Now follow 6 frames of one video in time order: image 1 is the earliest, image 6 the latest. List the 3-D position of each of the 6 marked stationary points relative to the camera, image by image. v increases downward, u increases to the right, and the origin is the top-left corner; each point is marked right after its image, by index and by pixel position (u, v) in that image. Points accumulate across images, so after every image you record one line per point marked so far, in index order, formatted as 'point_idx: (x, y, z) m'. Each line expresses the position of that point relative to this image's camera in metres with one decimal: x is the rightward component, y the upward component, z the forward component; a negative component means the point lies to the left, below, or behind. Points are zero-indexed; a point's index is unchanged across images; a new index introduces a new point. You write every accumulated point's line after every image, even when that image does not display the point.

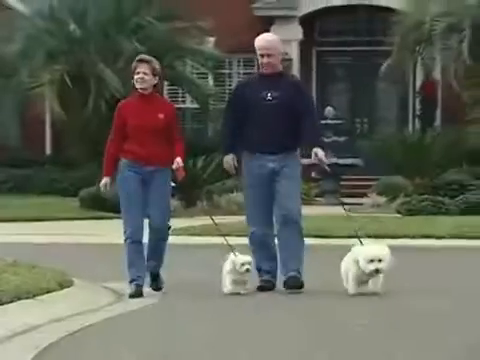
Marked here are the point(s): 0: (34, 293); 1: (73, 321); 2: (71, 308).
0: (-1.6, -0.9, +9.2) m
1: (-1.2, -1.0, +8.5) m
2: (-1.3, -1.0, +8.9) m
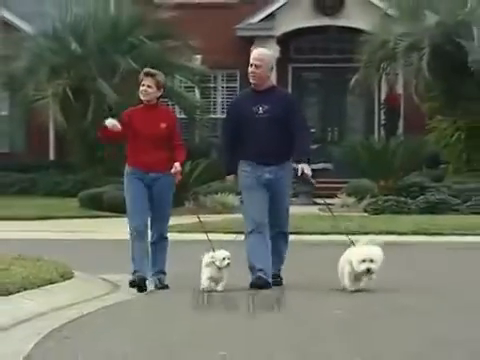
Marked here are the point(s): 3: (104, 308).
0: (-1.7, -0.9, +10.1) m
1: (-1.4, -1.1, +9.4) m
2: (-1.4, -1.0, +9.8) m
3: (-1.1, -1.1, +9.6) m
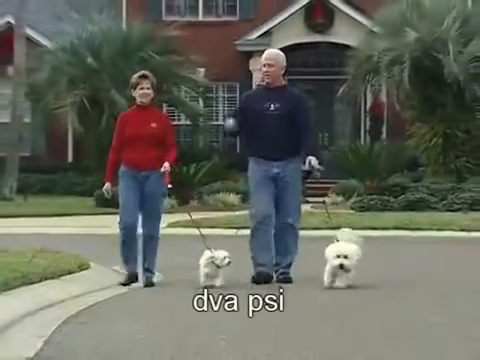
0: (-1.7, -0.9, +11.1) m
1: (-1.4, -1.1, +10.4) m
2: (-1.5, -1.0, +10.8) m
3: (-1.1, -1.1, +10.5) m
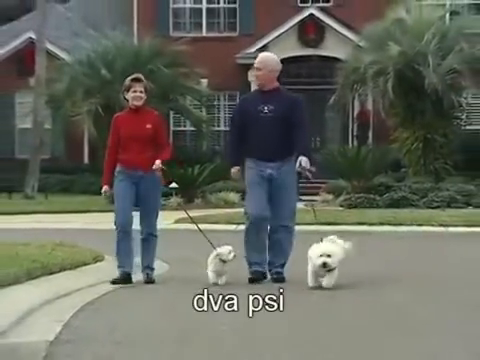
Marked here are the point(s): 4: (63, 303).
0: (-1.7, -0.9, +12.1) m
1: (-1.4, -1.1, +11.4) m
2: (-1.5, -1.0, +11.8) m
3: (-1.1, -1.1, +11.6) m
4: (-1.6, -1.1, +10.7) m
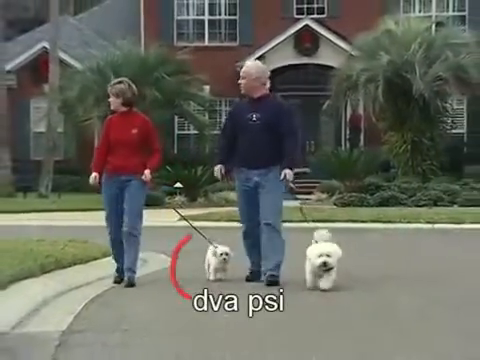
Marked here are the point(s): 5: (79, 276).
0: (-1.7, -0.9, +12.9) m
1: (-1.4, -1.1, +12.2) m
2: (-1.5, -1.0, +12.6) m
3: (-1.1, -1.1, +12.3) m
4: (-1.6, -1.1, +11.5) m
5: (-1.7, -1.0, +12.2) m
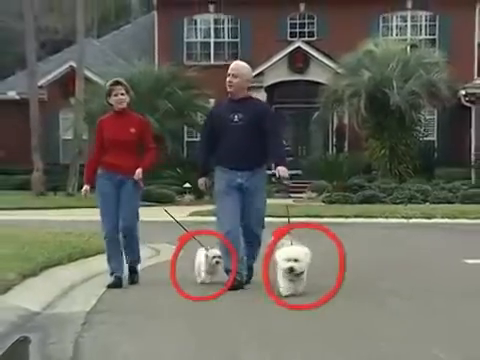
0: (-1.7, -0.9, +14.7) m
1: (-1.4, -1.1, +14.0) m
2: (-1.5, -1.0, +14.4) m
3: (-1.1, -1.1, +14.1) m
4: (-1.6, -1.1, +13.2) m
5: (-1.7, -1.0, +14.0) m
